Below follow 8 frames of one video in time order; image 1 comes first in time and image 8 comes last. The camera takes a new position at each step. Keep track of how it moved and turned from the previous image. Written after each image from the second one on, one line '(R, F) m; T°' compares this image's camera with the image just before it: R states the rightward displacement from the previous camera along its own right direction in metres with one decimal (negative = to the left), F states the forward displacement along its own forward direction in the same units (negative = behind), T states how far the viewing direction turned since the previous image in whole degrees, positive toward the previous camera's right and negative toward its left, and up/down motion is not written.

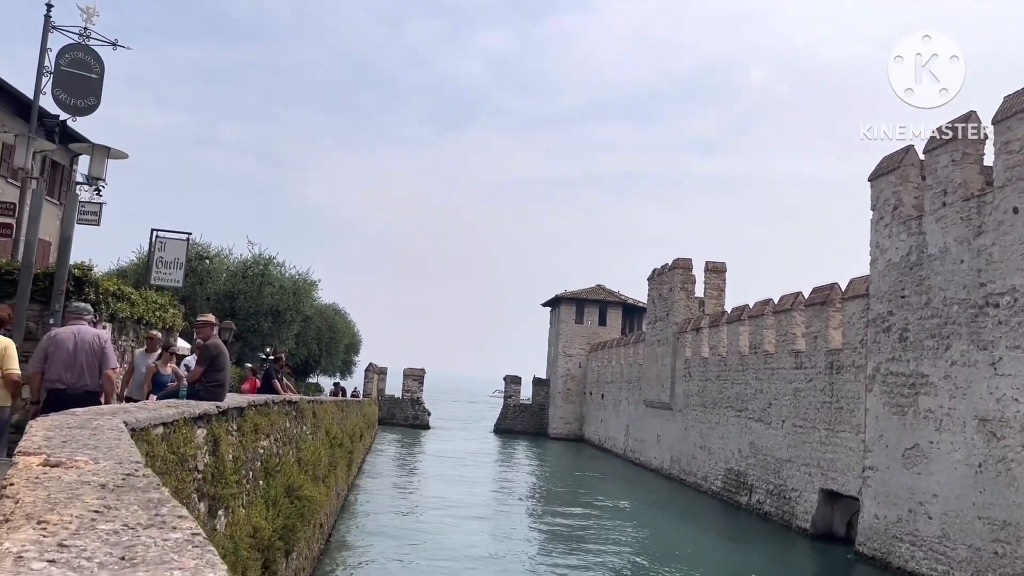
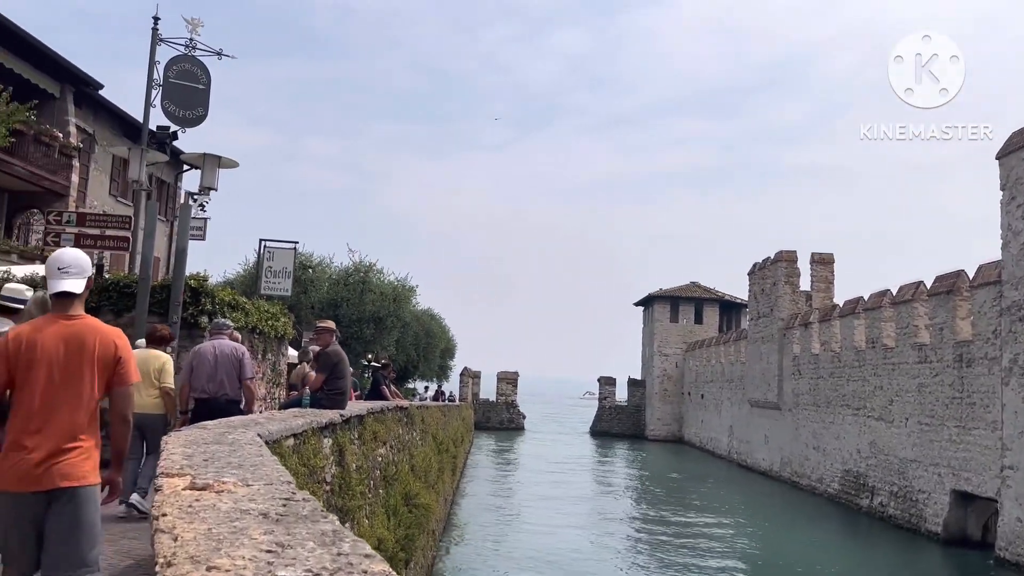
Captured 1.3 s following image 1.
(-0.4, +0.5) m; -6°
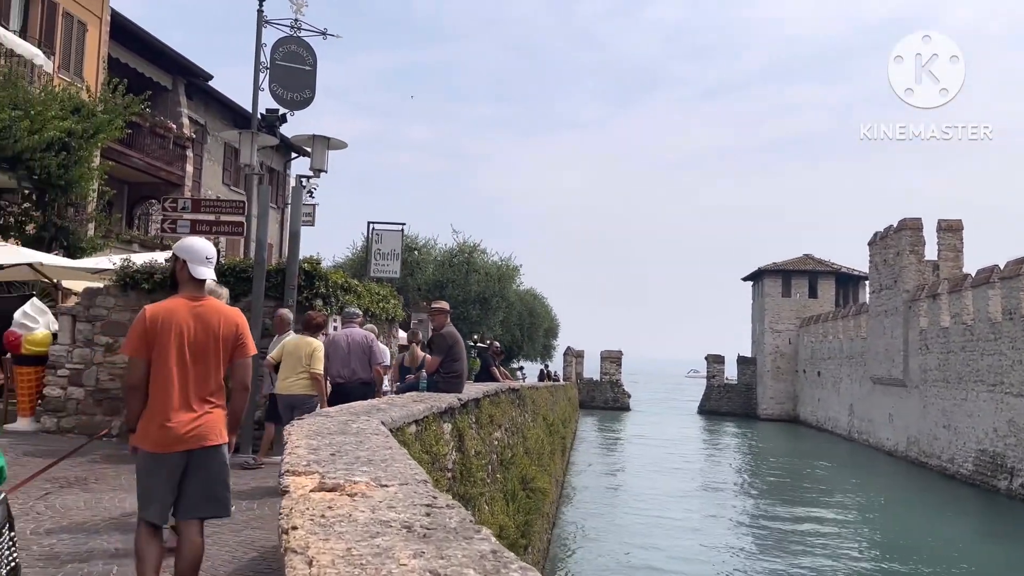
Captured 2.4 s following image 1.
(-0.2, +0.4) m; -7°
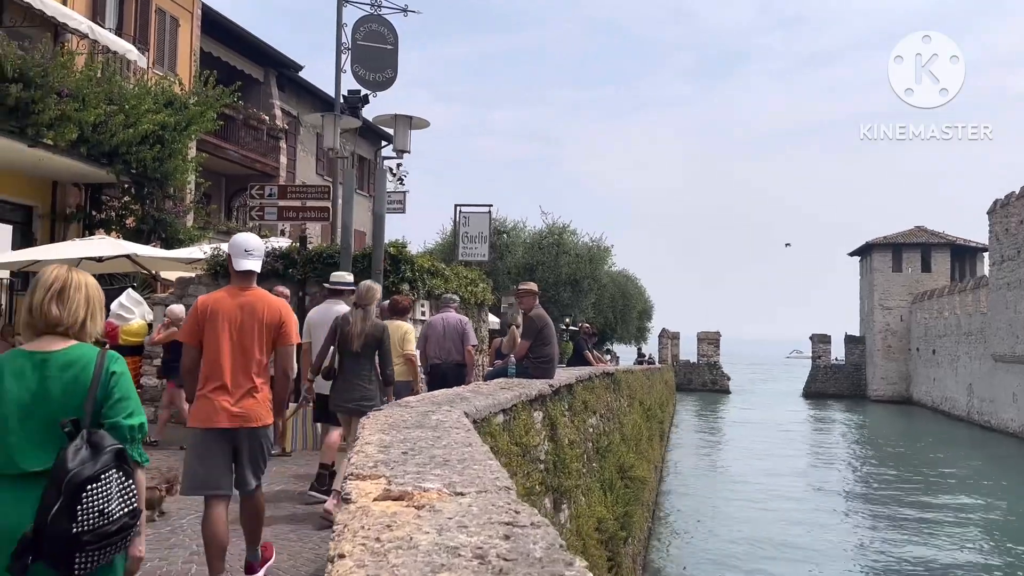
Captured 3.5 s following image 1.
(0.0, +0.4) m; -6°
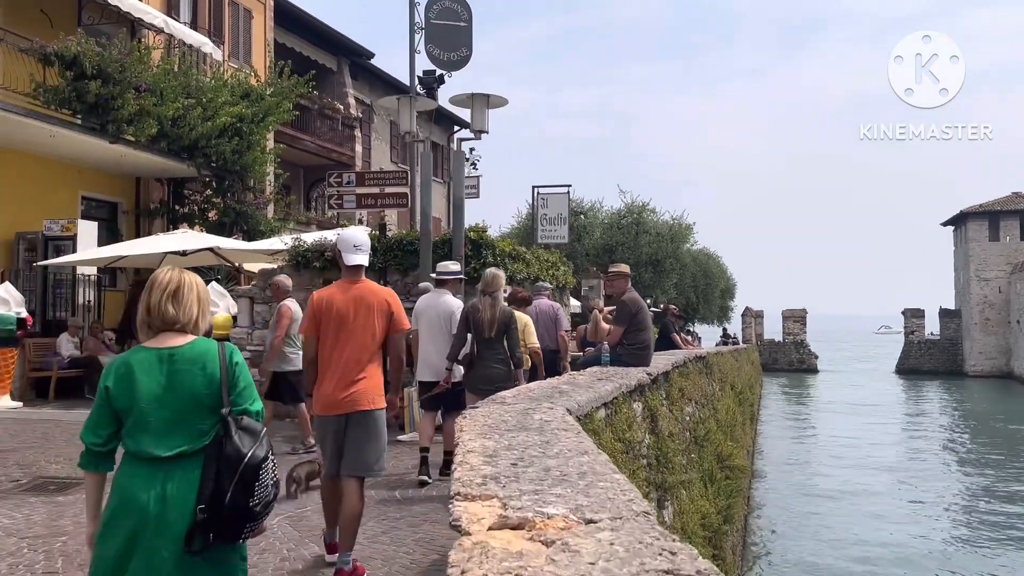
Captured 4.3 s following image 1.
(-0.1, +0.4) m; -5°
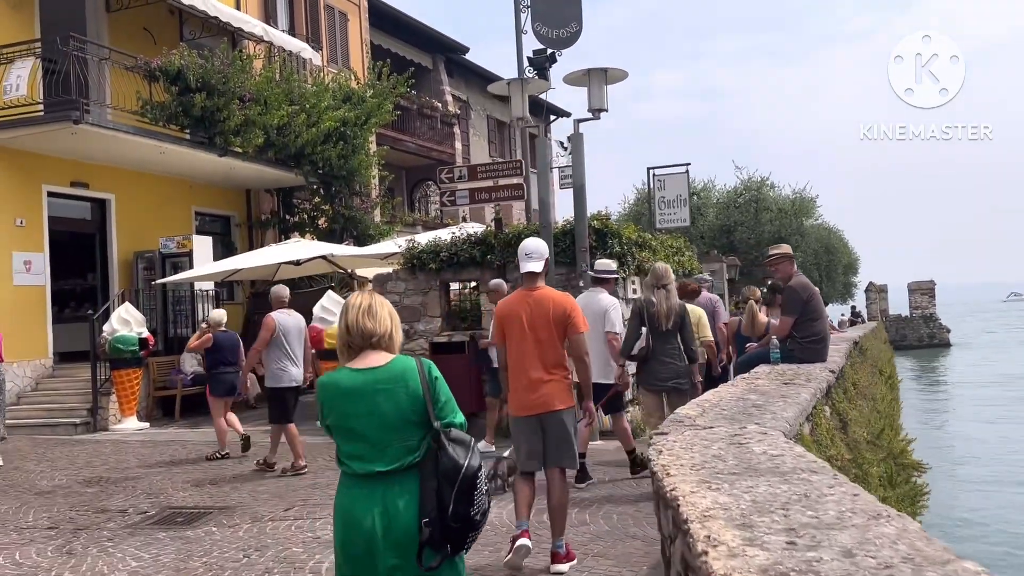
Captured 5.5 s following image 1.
(-0.3, +0.7) m; -7°
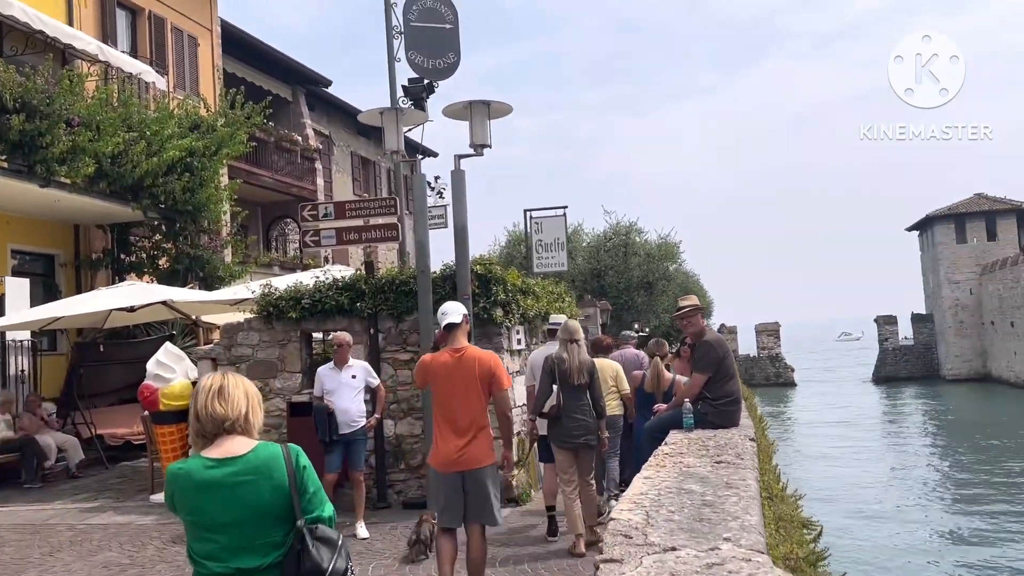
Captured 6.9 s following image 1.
(-0.1, +0.8) m; +9°
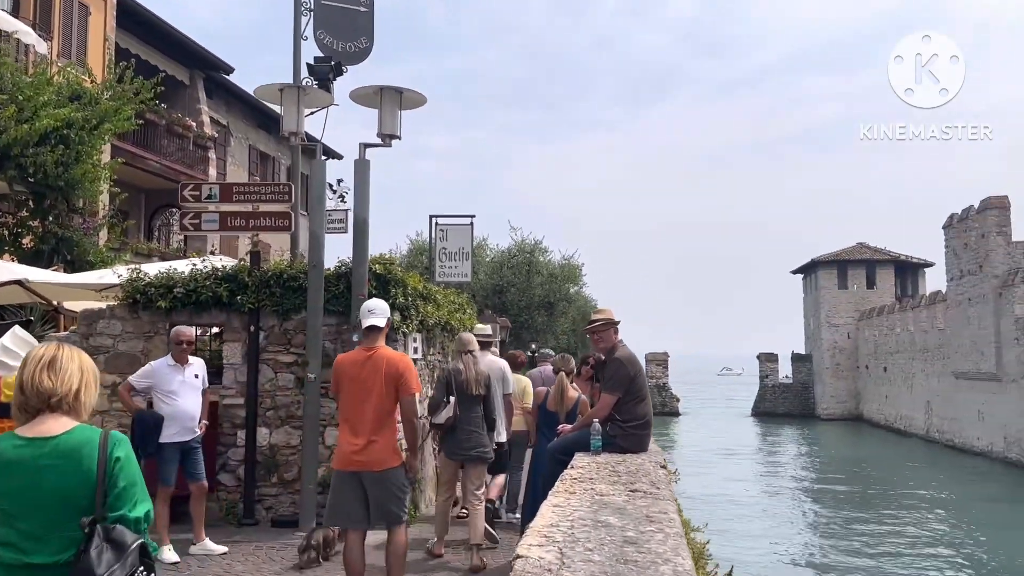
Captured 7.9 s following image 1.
(0.0, +0.5) m; +7°
